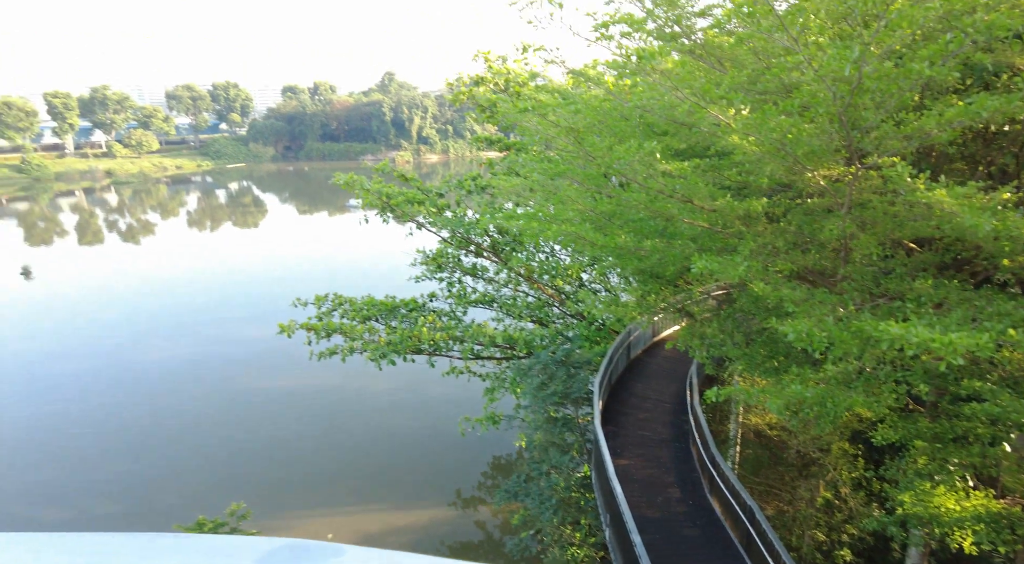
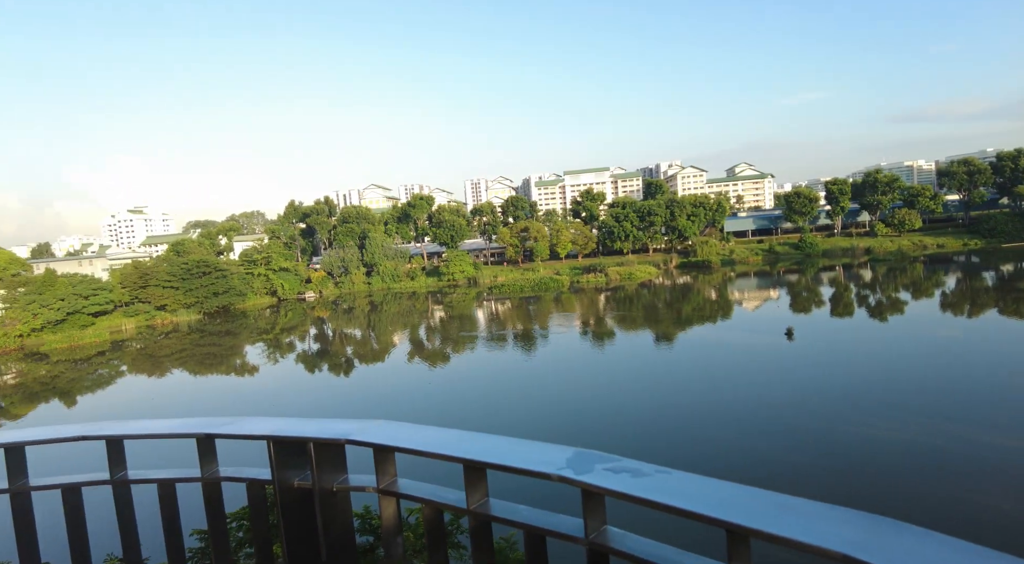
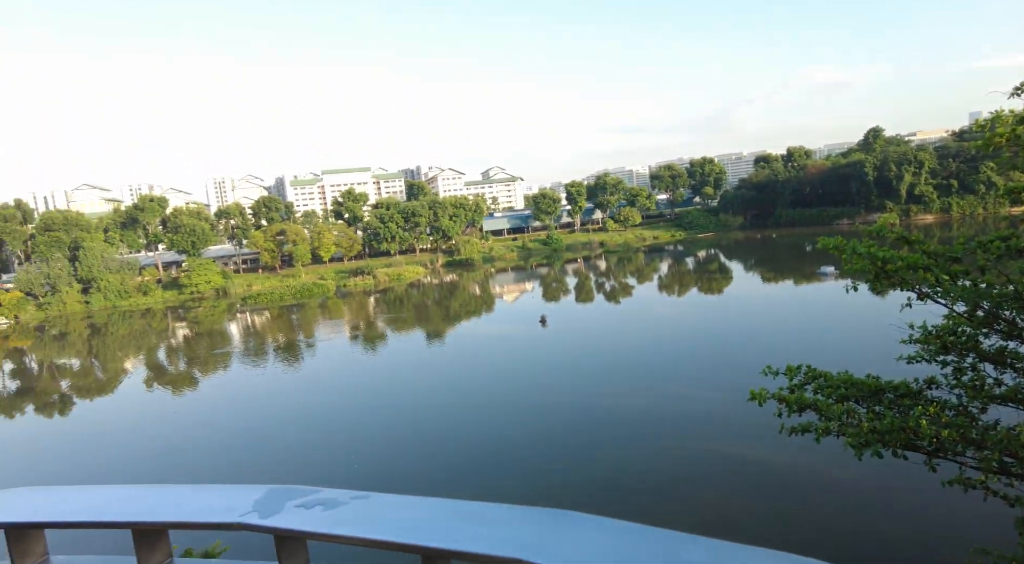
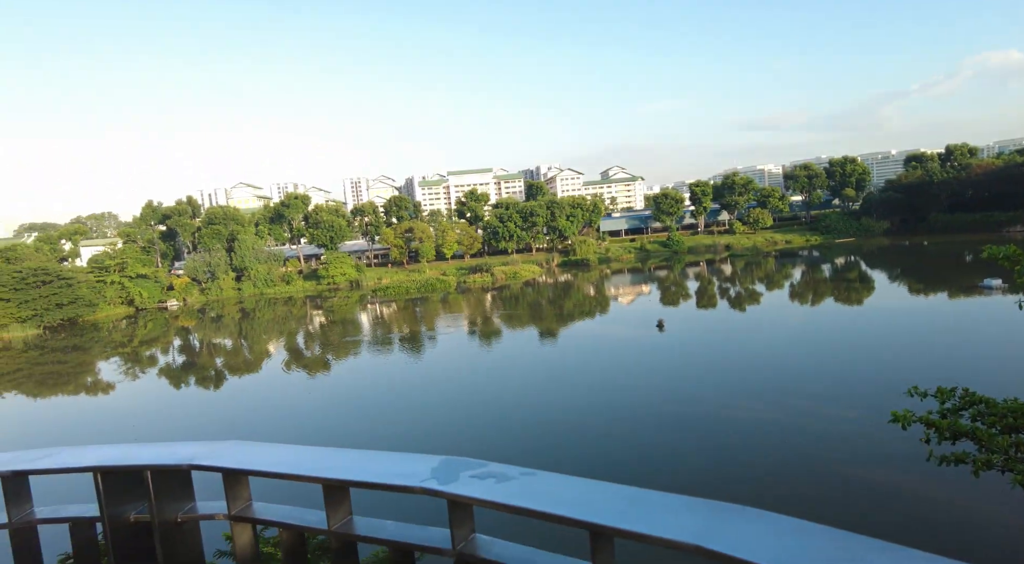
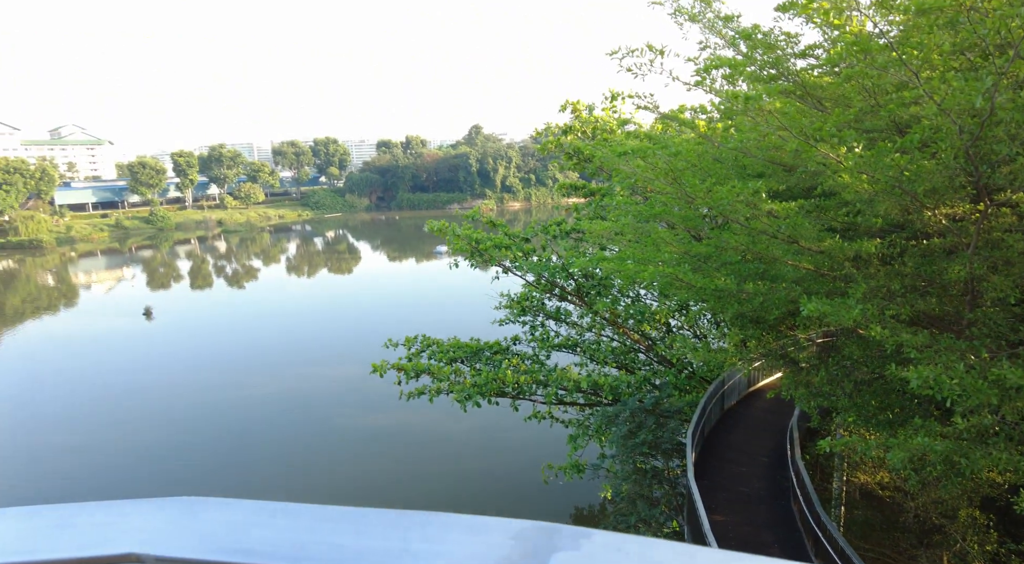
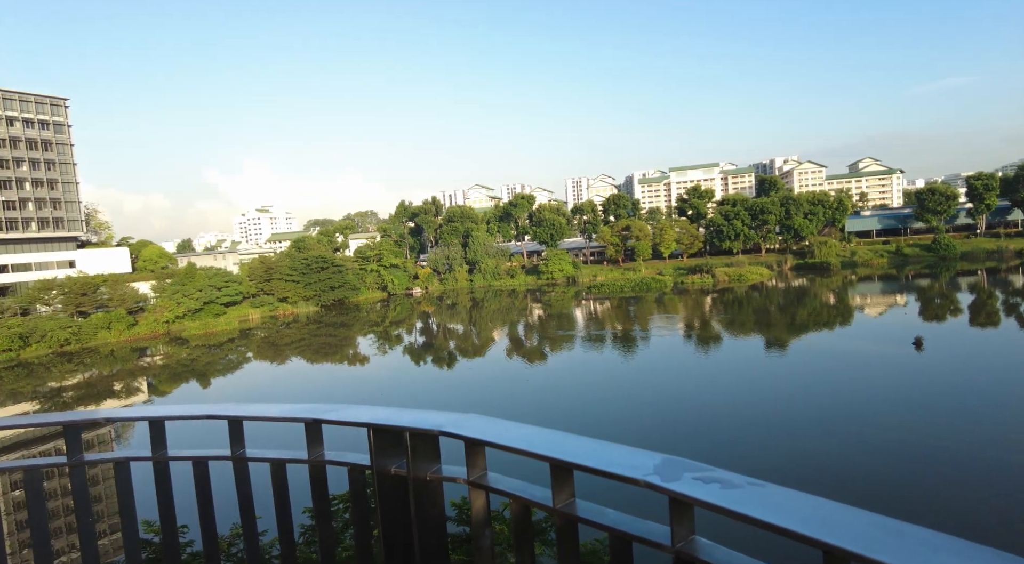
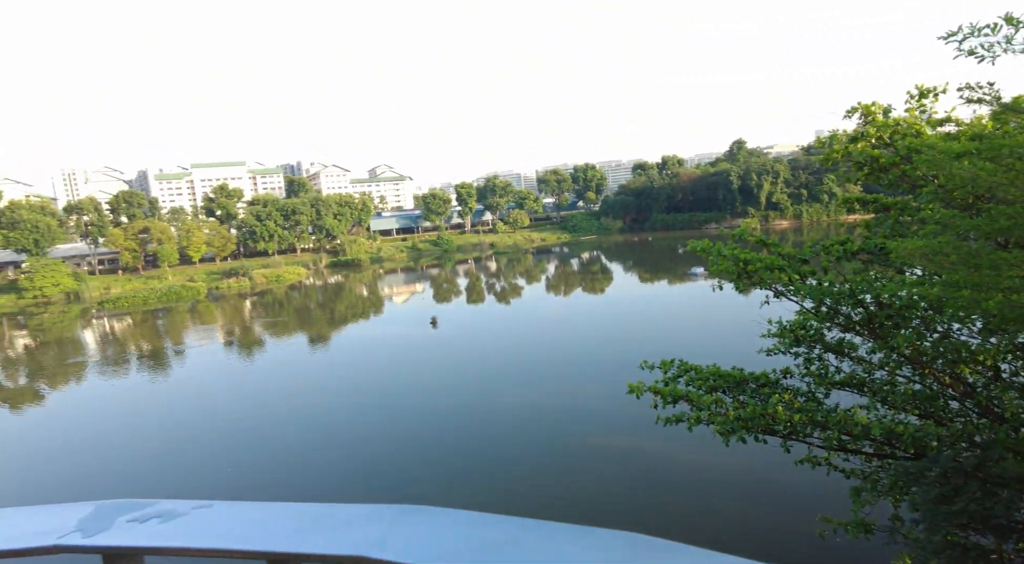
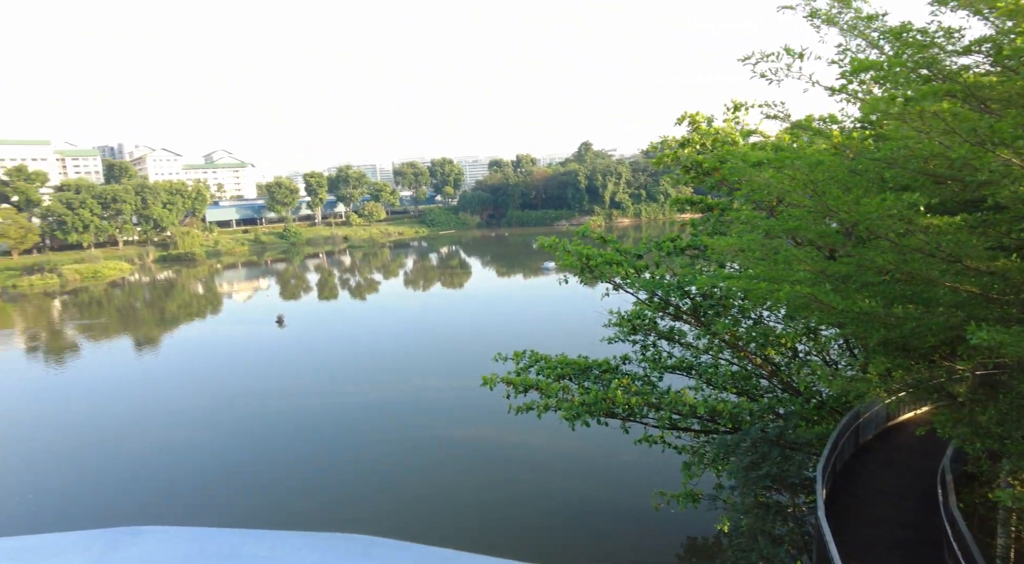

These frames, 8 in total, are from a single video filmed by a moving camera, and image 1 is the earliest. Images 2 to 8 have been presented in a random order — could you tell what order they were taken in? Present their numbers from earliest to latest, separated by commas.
5, 8, 7, 3, 4, 2, 6
